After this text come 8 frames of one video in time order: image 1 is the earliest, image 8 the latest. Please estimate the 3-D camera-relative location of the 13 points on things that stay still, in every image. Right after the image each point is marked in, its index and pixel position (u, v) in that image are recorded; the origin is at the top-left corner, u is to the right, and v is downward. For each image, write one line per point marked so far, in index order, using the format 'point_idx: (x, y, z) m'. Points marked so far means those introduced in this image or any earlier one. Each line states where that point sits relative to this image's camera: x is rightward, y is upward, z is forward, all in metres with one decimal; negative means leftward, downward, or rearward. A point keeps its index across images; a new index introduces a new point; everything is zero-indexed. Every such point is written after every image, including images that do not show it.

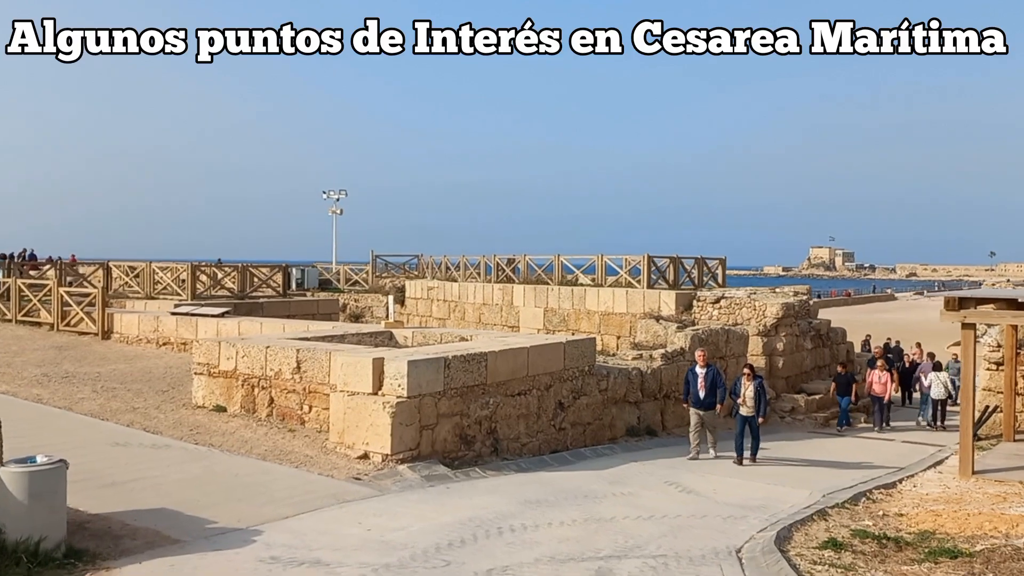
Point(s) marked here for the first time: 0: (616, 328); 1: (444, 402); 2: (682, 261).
0: (+2.3, -0.9, +18.9) m
1: (-0.8, -1.3, +9.5) m
2: (+3.9, +0.6, +19.3) m
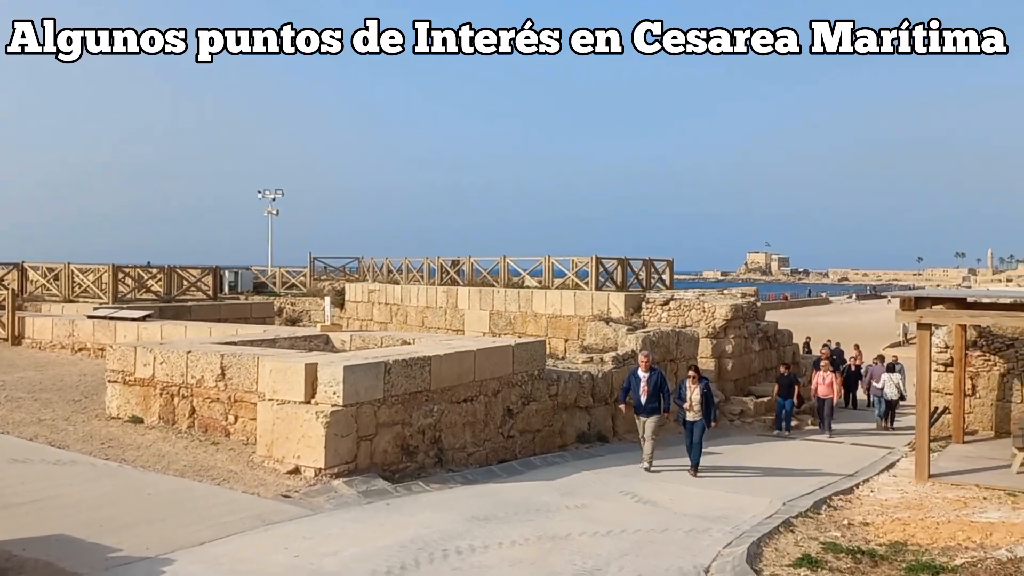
0: (+1.1, -0.9, +18.4) m
1: (-1.3, -1.3, +8.8) m
2: (+2.6, +0.6, +18.9) m
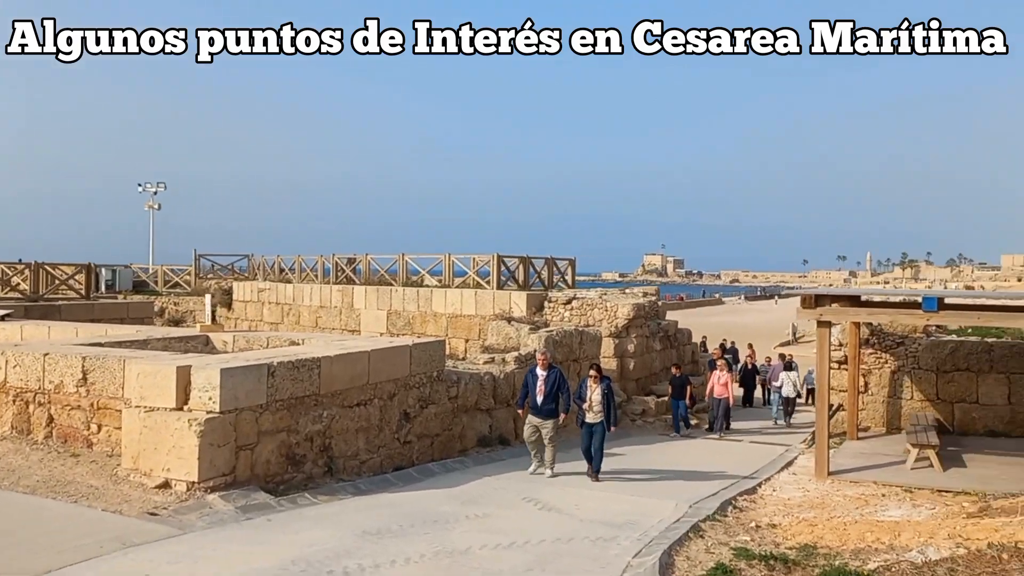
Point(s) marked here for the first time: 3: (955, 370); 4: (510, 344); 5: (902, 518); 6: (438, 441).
0: (-1.0, -0.9, +17.9) m
1: (-2.3, -1.2, +8.1) m
2: (+0.4, +0.6, +18.6) m
3: (+7.1, -1.3, +13.6) m
4: (0.0, -0.9, +14.0) m
5: (+3.5, -2.0, +7.5) m
6: (-0.9, -1.9, +10.4) m
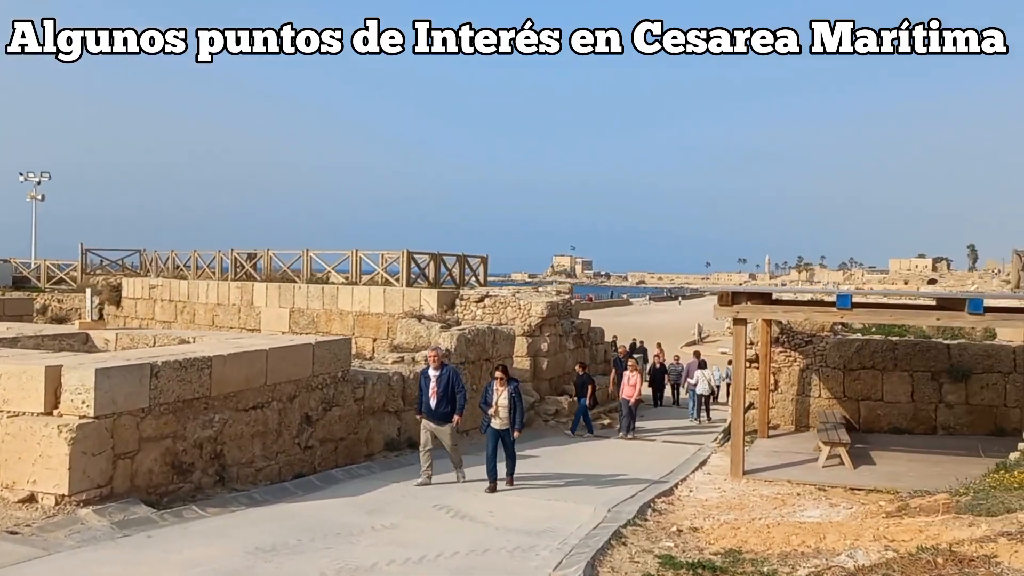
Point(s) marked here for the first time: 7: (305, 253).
0: (-2.9, -0.8, +17.2) m
1: (-3.1, -1.2, +7.3) m
2: (-1.5, +0.7, +18.1) m
3: (+5.7, -1.3, +13.8) m
4: (-1.5, -0.9, +13.4) m
5: (+2.7, -2.0, +7.3) m
6: (-2.0, -1.8, +9.8) m
7: (-4.8, +0.8, +19.3) m
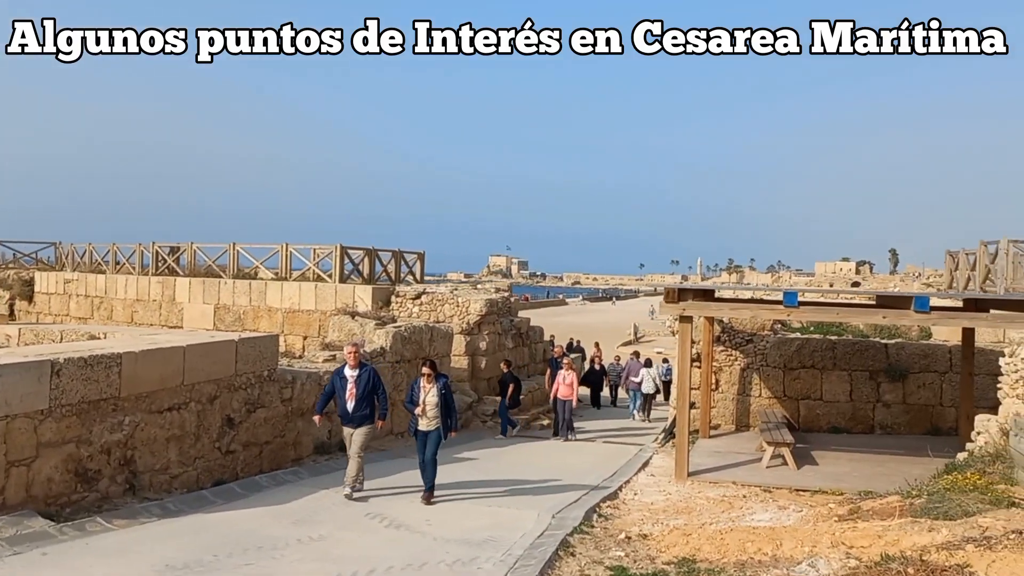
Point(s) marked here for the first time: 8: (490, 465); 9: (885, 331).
0: (-4.1, -0.8, +16.4) m
1: (-3.6, -1.1, +6.6) m
2: (-2.8, +0.7, +17.4) m
3: (+4.7, -1.3, +13.7) m
4: (-2.4, -0.8, +12.8) m
5: (+2.2, -2.0, +7.0) m
6: (-2.7, -1.8, +9.1) m
7: (-6.1, +0.9, +18.5) m
8: (-0.3, -2.2, +10.6) m
9: (+6.4, -0.7, +14.4) m
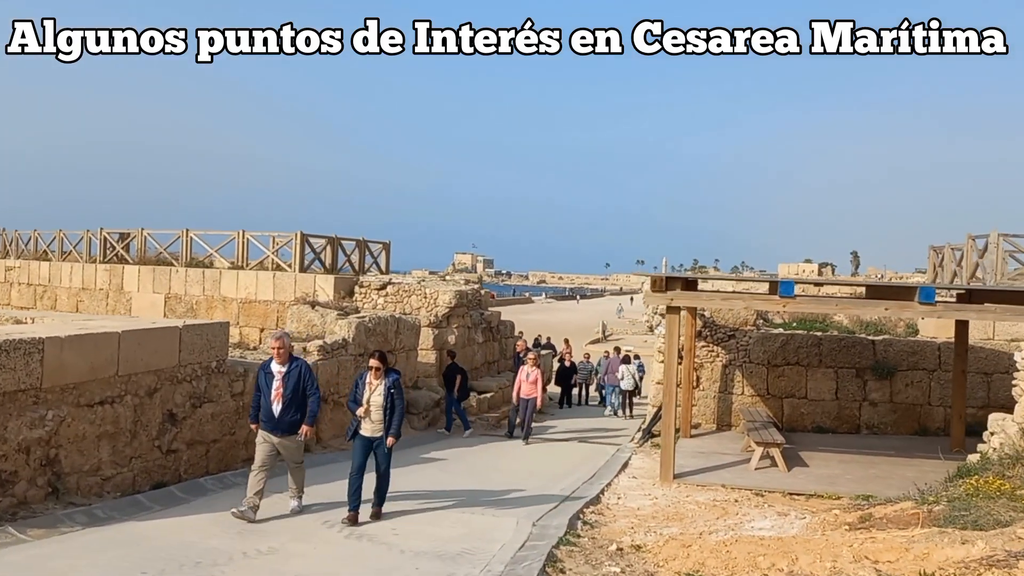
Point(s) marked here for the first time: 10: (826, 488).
0: (-4.6, -0.6, +15.5) m
1: (-3.7, -0.9, +5.6) m
2: (-3.4, +0.9, +16.6) m
3: (+4.3, -1.2, +13.1) m
4: (-2.8, -0.6, +11.9) m
5: (+2.0, -1.8, +6.4) m
6: (-2.9, -1.6, +8.3) m
7: (-6.7, +1.1, +17.4) m
8: (-0.6, -2.1, +9.8) m
9: (+5.9, -0.7, +13.9) m
10: (+3.4, -2.2, +9.1) m
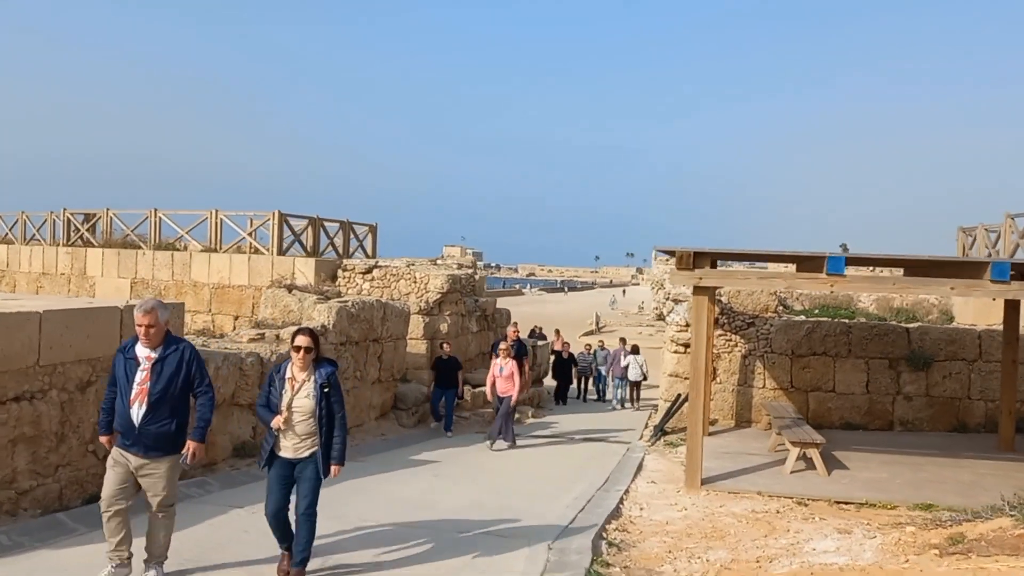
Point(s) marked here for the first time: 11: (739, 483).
0: (-4.7, -0.3, +14.2) m
1: (-3.7, -0.7, +4.4) m
2: (-3.4, +1.2, +15.3) m
3: (+4.2, -0.9, +11.9) m
4: (-2.8, -0.4, +10.7) m
5: (+2.1, -1.7, +5.2) m
6: (-2.9, -1.4, +7.0) m
7: (-6.8, +1.4, +16.1) m
8: (-0.6, -1.9, +8.6) m
9: (+5.9, -0.4, +12.7) m
10: (+3.4, -1.9, +7.9) m
11: (+2.2, -1.9, +8.2) m
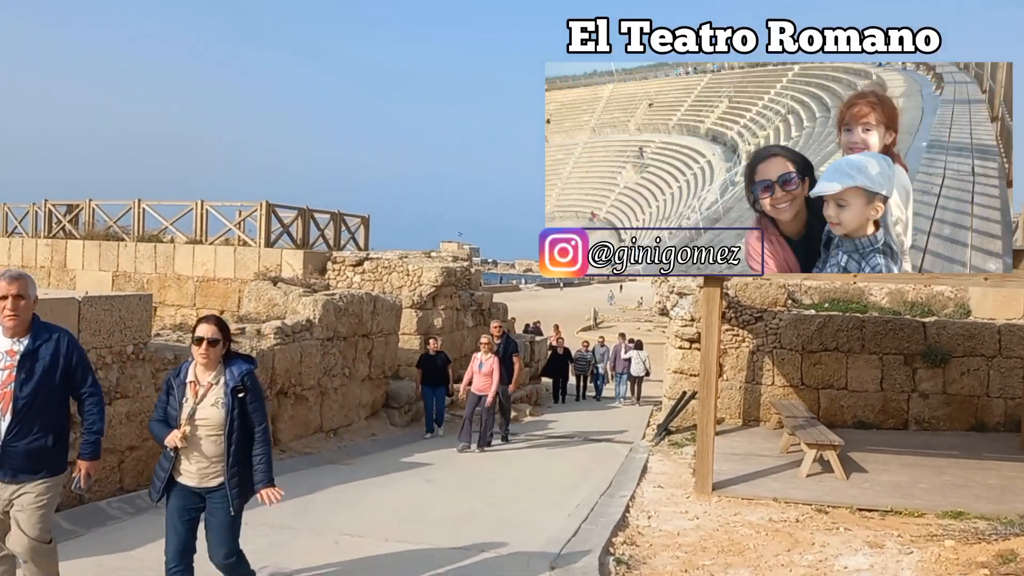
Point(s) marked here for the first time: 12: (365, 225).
0: (-4.7, -0.2, +13.6) m
1: (-3.7, -0.6, +3.8) m
2: (-3.5, +1.3, +14.7) m
3: (+4.2, -0.8, +11.4) m
4: (-2.8, -0.3, +10.1) m
5: (+2.1, -1.6, +4.6) m
6: (-2.9, -1.3, +6.4) m
7: (-6.9, +1.5, +15.5) m
8: (-0.6, -1.8, +8.0) m
9: (+5.8, -0.3, +12.2) m
10: (+3.4, -1.9, +7.4) m
11: (+2.2, -1.8, +7.7) m
12: (-2.9, +1.2, +16.4) m
